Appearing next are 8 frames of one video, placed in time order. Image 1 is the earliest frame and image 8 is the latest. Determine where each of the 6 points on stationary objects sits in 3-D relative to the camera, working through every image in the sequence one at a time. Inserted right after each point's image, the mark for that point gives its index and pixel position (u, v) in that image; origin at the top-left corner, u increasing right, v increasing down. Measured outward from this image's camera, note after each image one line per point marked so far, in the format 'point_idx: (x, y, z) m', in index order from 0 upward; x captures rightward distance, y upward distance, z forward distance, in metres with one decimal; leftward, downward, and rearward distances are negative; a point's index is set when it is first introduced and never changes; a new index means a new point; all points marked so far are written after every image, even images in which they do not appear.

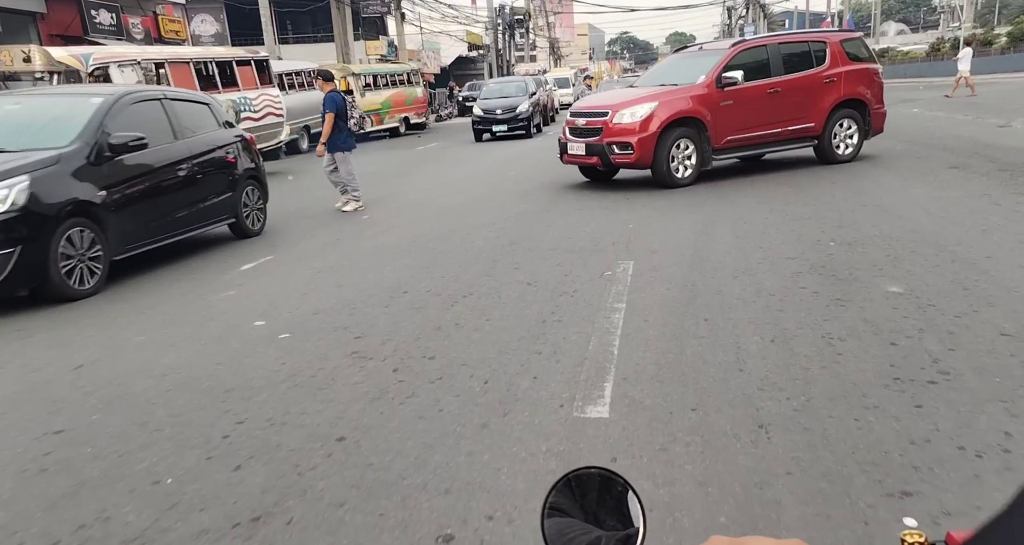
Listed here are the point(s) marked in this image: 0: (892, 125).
0: (+9.4, +3.6, +16.6) m
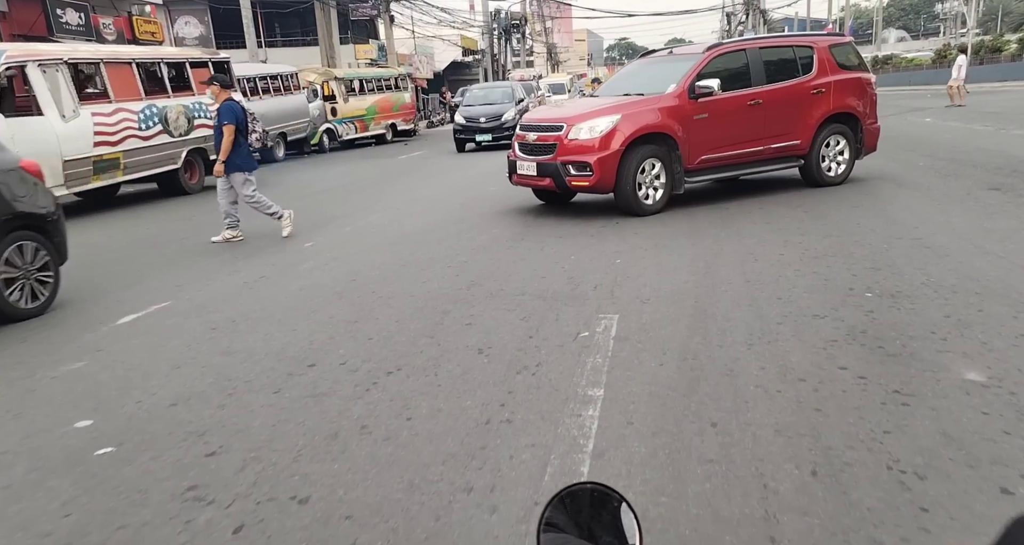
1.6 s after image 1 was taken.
0: (+9.1, +3.1, +15.5) m
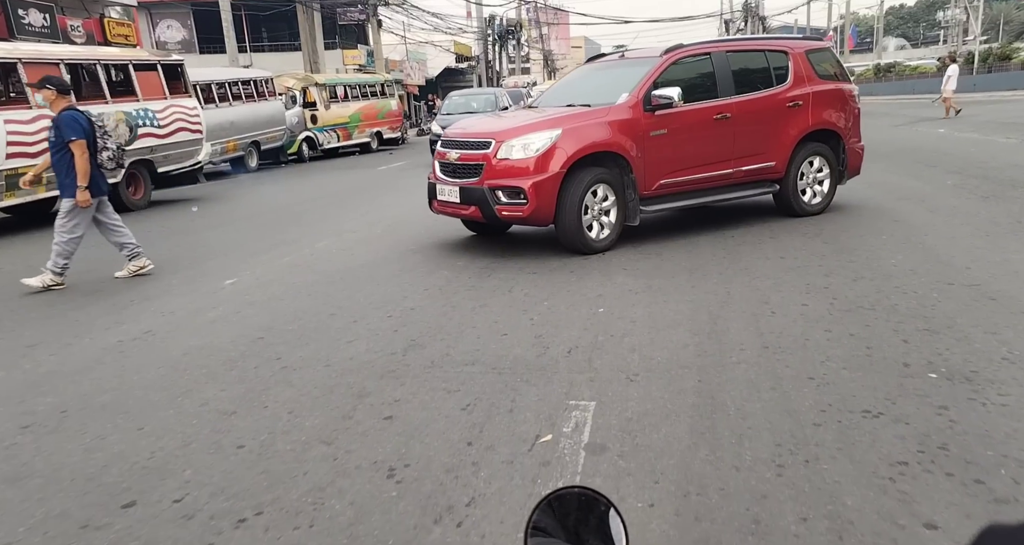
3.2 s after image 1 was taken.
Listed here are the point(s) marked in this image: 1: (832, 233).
0: (+8.7, +2.6, +14.3) m
1: (+3.4, +0.4, +7.3) m
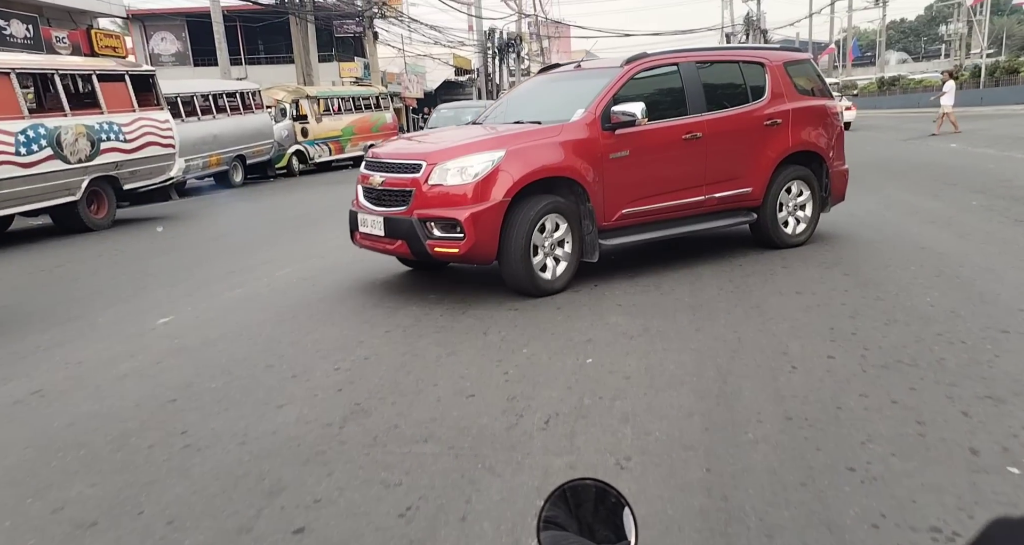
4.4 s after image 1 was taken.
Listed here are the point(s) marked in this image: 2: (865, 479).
0: (+8.6, +2.1, +13.5) m
1: (+3.3, +0.1, +6.5) m
2: (+1.4, -0.8, +2.8) m
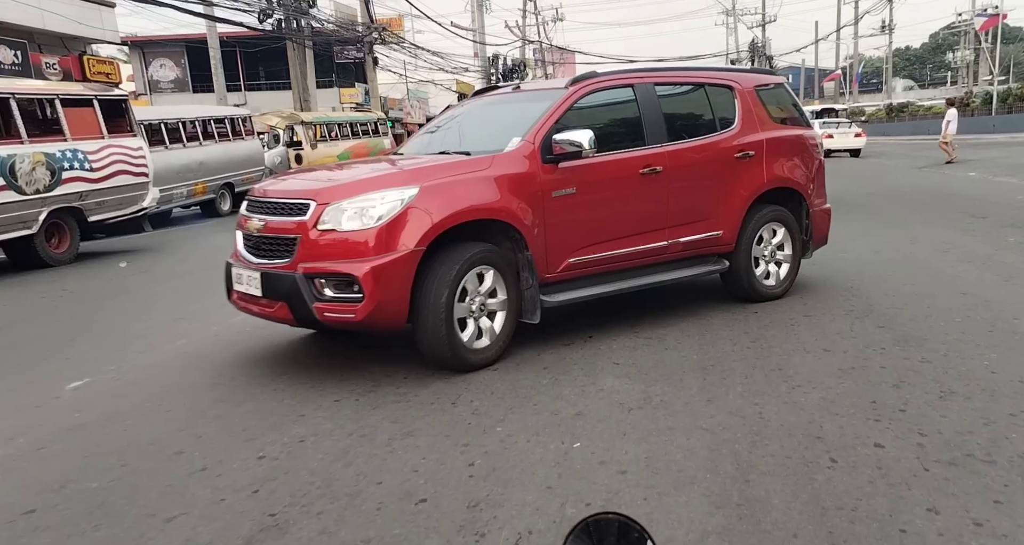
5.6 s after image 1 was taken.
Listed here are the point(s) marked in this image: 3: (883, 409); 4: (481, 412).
0: (+8.5, +1.4, +12.7) m
1: (+3.1, -0.4, +5.6) m
2: (+1.3, -1.1, +1.9) m
3: (+2.1, -0.7, +3.8) m
4: (-0.2, -0.8, +4.0) m
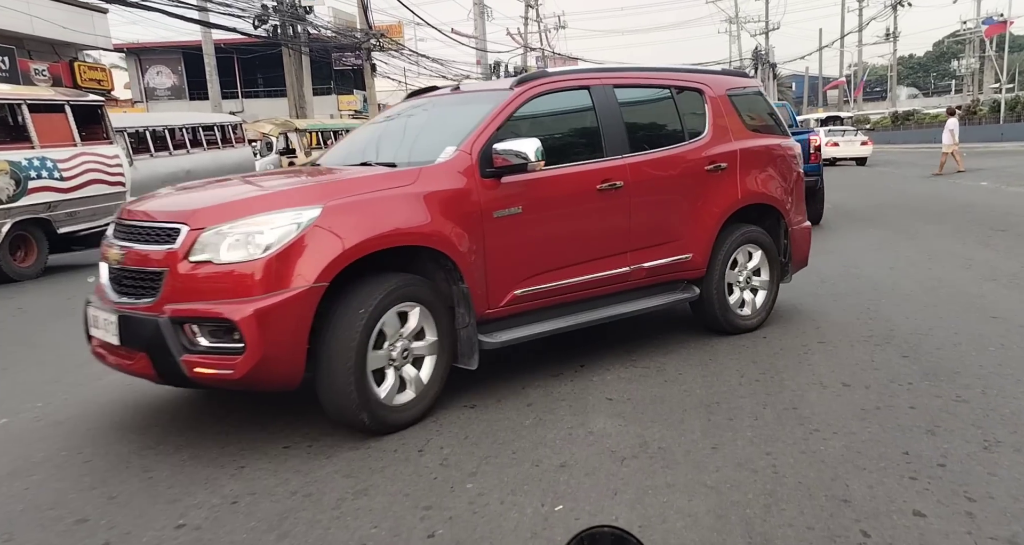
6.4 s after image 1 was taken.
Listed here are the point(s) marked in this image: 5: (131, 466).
0: (+8.4, +1.2, +12.1) m
1: (+3.0, -0.5, +5.1) m
2: (+1.1, -1.2, +1.3) m
3: (+2.0, -0.9, +3.3) m
4: (-0.3, -1.0, +3.5) m
5: (-1.9, -1.0, +3.4) m
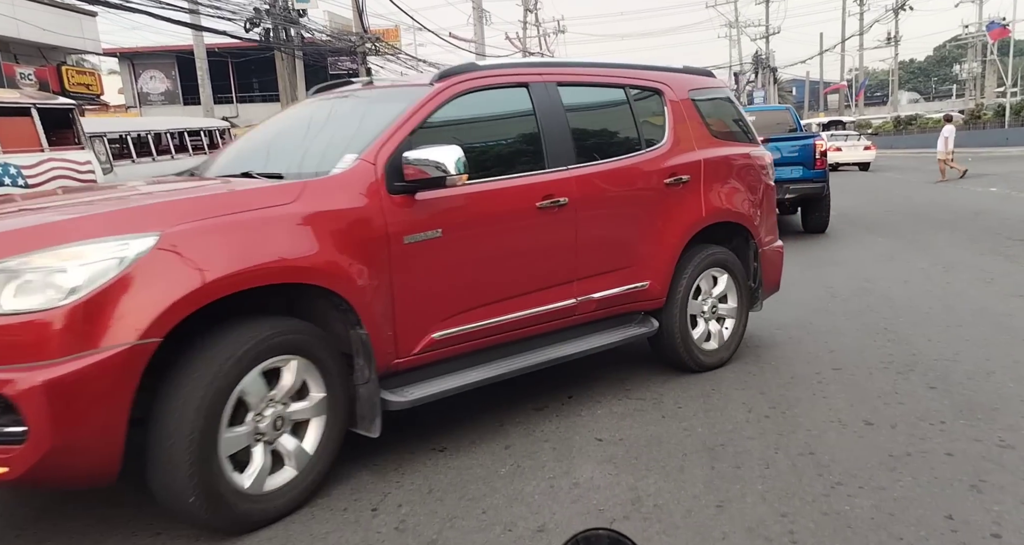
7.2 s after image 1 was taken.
0: (+8.2, +1.0, +11.6) m
1: (+2.9, -0.7, +4.5) m
2: (+1.0, -1.4, +0.8) m
3: (+1.8, -1.0, +2.7) m
4: (-0.5, -1.1, +2.9) m
5: (-2.1, -1.1, +2.8) m
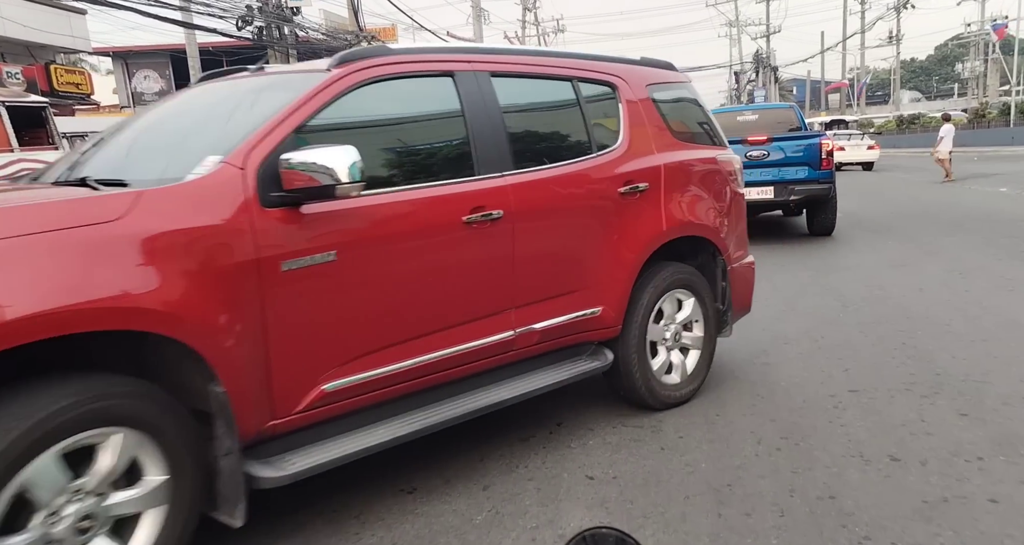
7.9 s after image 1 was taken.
0: (+8.1, +0.9, +11.1) m
1: (+2.7, -0.7, +4.1) m
2: (+0.9, -1.4, +0.3) m
3: (+1.7, -1.1, +2.3) m
4: (-0.6, -1.2, +2.5) m
5: (-2.2, -1.2, +2.4) m
